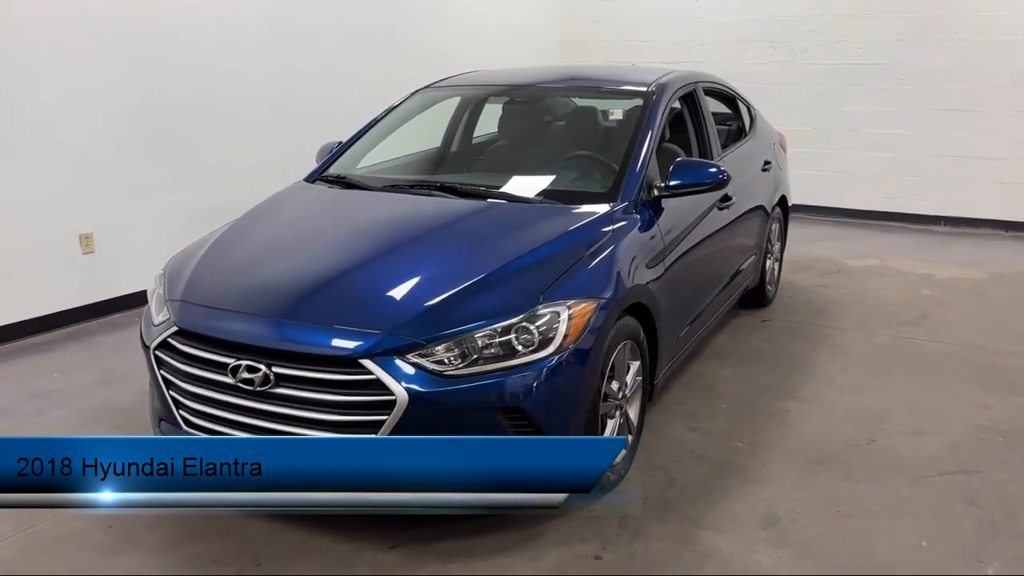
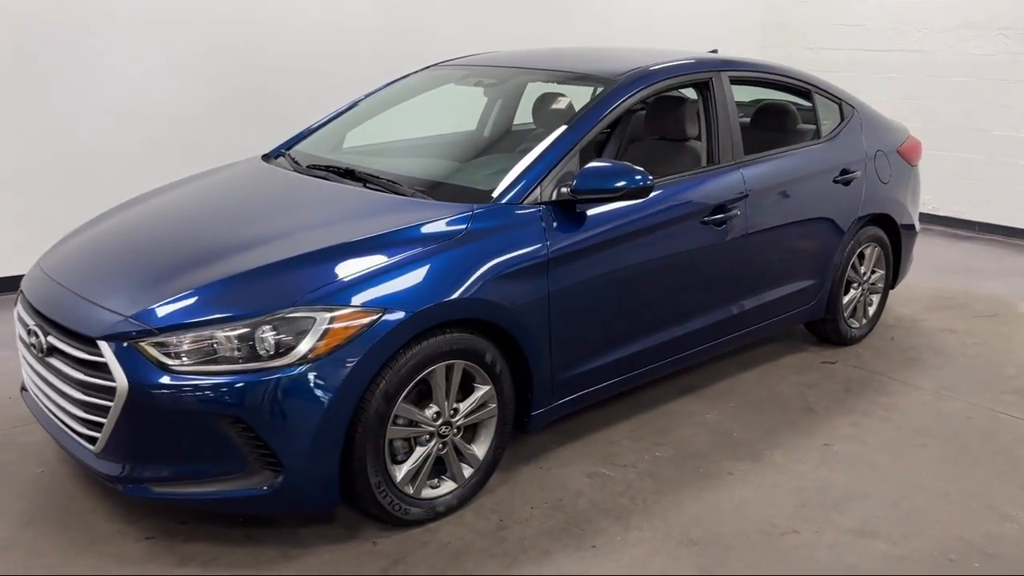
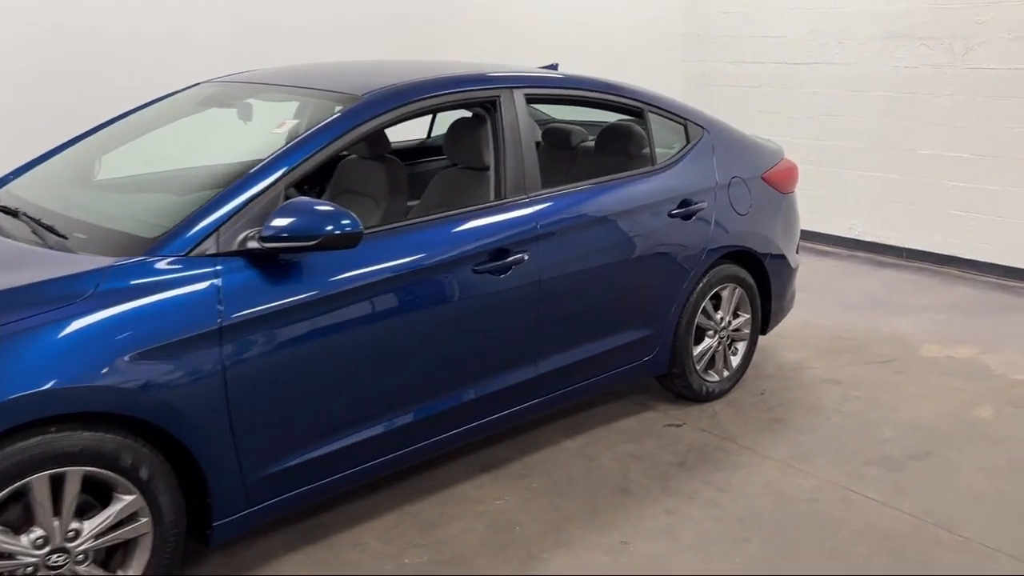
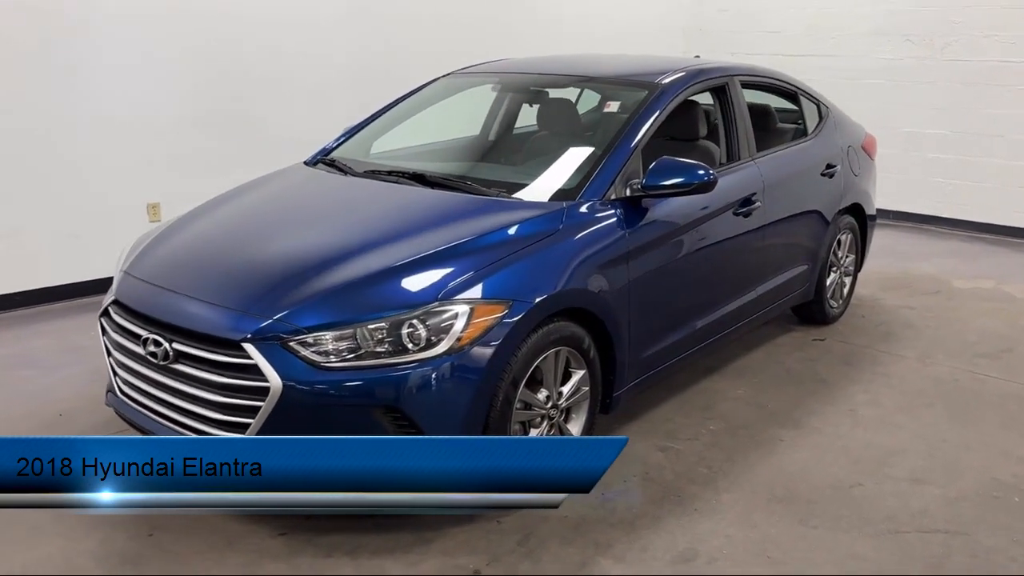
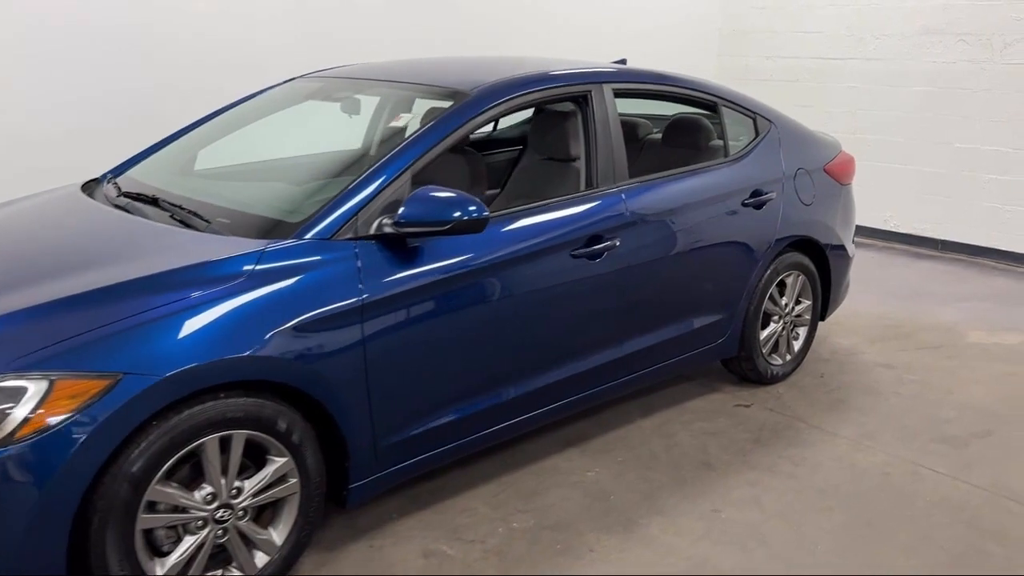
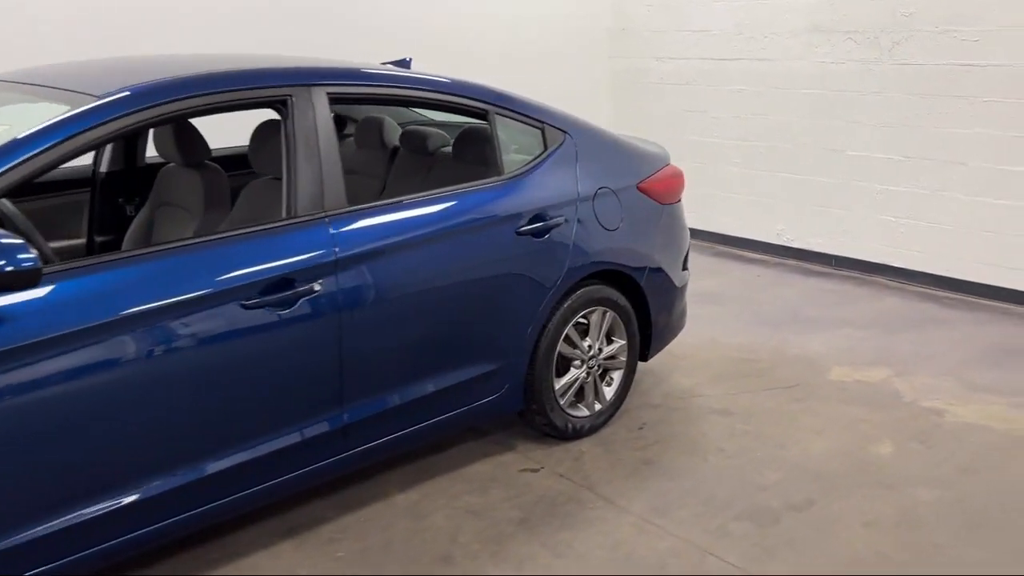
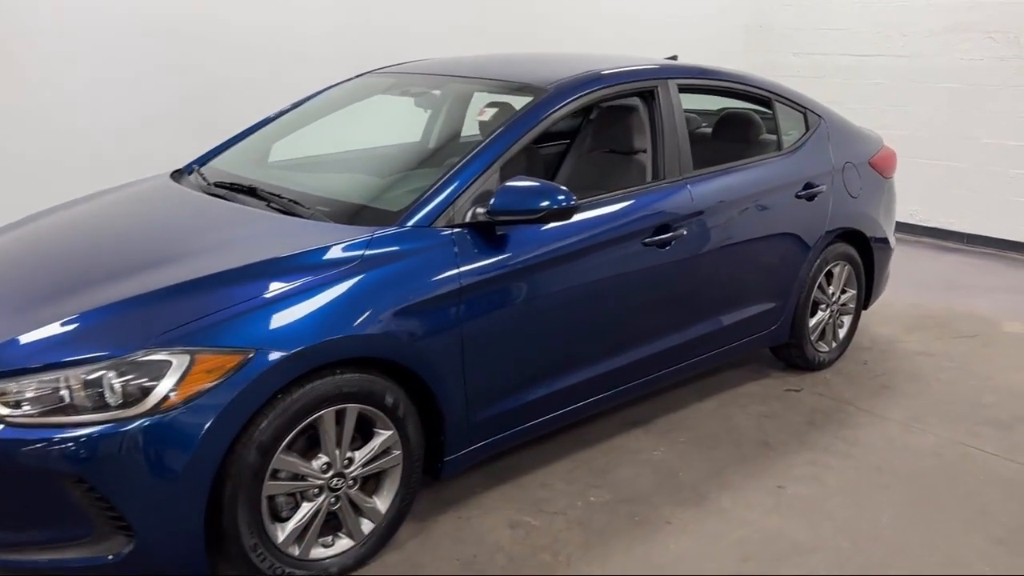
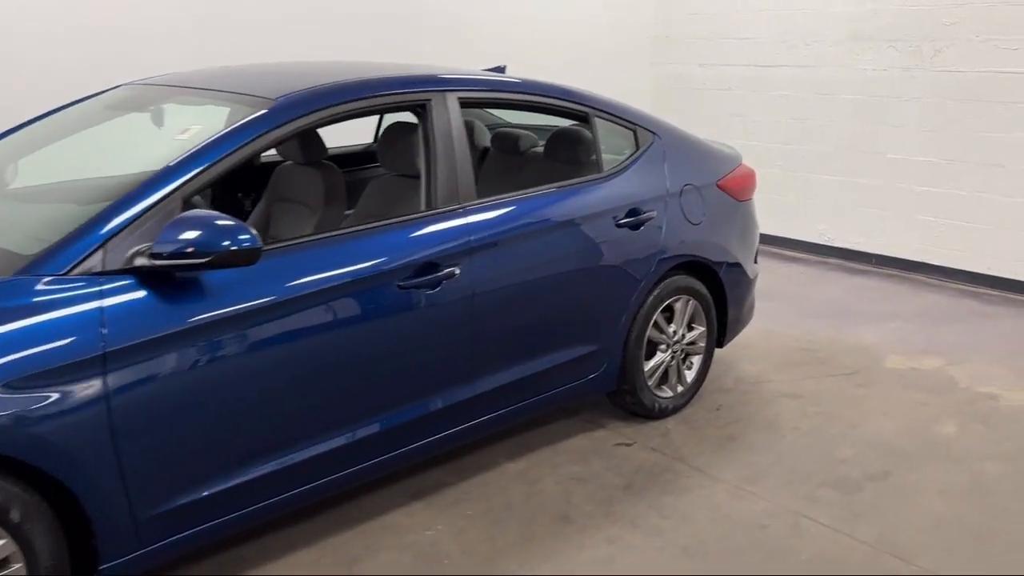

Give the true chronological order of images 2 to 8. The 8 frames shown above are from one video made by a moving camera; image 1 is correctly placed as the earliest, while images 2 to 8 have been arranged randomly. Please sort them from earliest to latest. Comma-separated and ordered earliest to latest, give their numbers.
4, 2, 7, 5, 3, 8, 6
